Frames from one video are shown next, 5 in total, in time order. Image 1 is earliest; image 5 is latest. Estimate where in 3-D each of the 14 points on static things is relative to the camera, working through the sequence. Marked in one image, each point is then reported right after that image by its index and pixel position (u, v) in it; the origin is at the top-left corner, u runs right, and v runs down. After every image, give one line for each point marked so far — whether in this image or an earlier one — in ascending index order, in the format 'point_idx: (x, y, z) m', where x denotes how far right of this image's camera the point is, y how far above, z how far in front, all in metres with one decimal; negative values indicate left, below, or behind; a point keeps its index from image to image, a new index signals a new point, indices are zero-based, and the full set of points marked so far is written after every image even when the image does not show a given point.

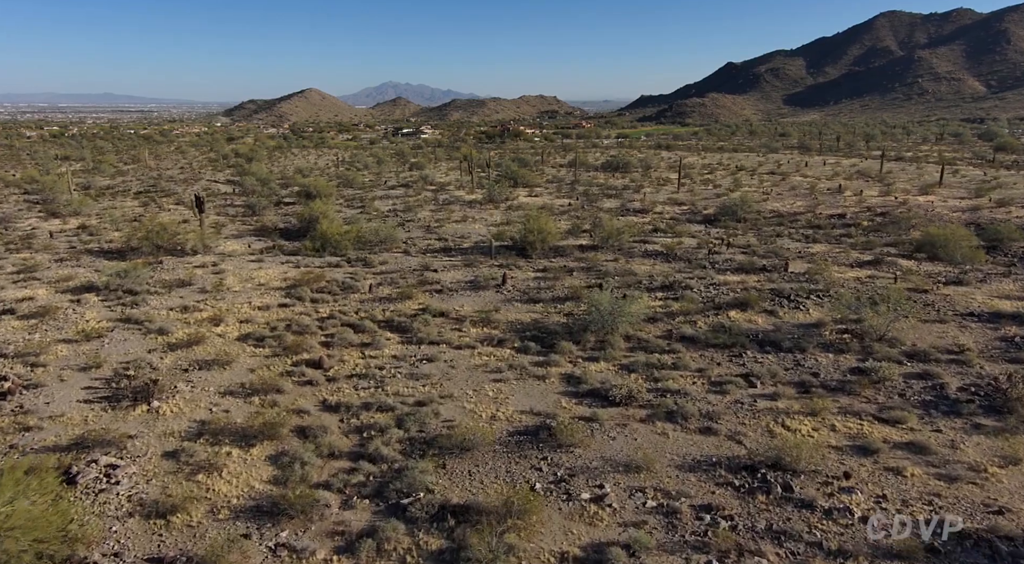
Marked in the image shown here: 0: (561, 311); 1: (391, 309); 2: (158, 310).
0: (+1.2, -0.7, +18.9) m
1: (-3.2, -0.7, +19.7) m
2: (-9.3, -0.7, +19.8) m
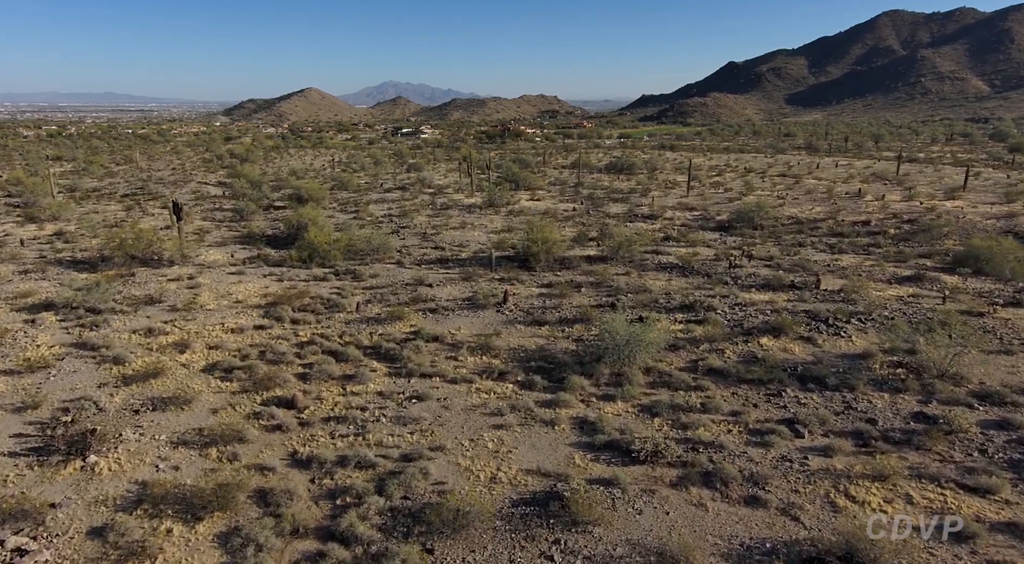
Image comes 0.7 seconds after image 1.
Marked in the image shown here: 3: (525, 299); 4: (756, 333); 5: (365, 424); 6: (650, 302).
0: (+1.3, -1.2, +16.8) m
1: (-3.1, -1.2, +17.6) m
2: (-9.3, -1.2, +17.7) m
3: (+0.4, -0.5, +19.8) m
4: (+5.1, -1.1, +15.8) m
5: (-2.4, -2.3, +12.4) m
6: (+3.4, -0.5, +18.7) m
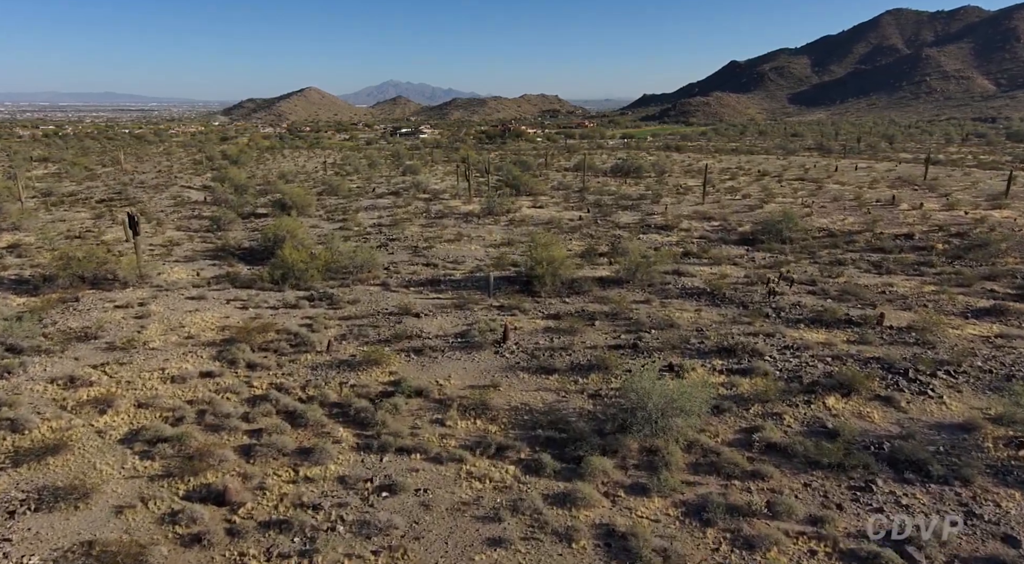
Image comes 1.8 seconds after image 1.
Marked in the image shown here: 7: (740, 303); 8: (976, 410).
0: (+1.3, -2.0, +13.6) m
1: (-3.1, -1.9, +14.4) m
2: (-9.2, -2.0, +14.5) m
3: (+0.4, -1.2, +16.6) m
4: (+5.2, -1.8, +12.6) m
5: (-2.4, -3.1, +9.2) m
6: (+3.5, -1.2, +15.5) m
7: (+5.5, -0.5, +18.1) m
8: (+7.1, -2.0, +11.5) m
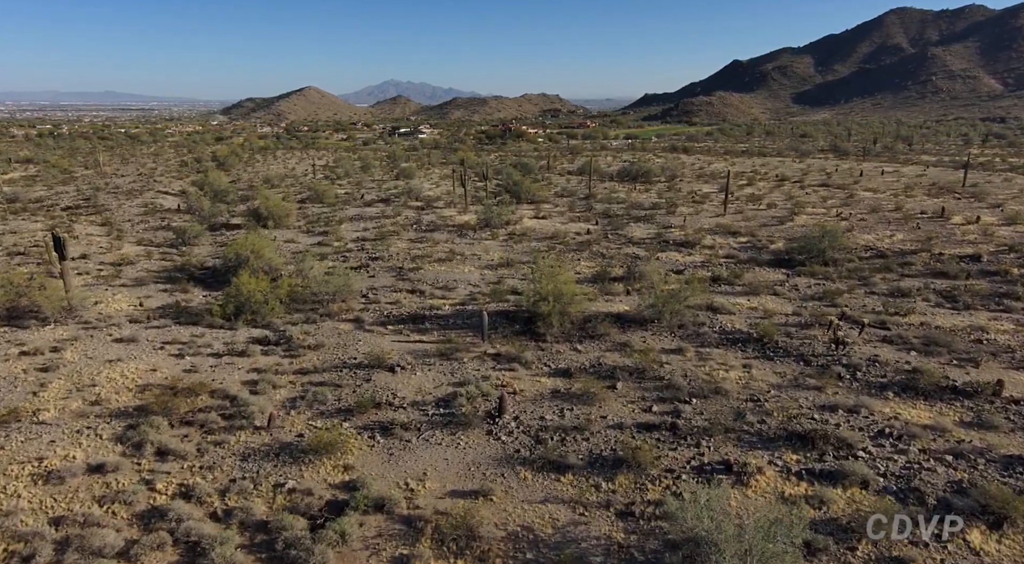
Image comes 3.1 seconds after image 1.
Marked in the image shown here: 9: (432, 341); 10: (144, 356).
0: (+1.3, -2.9, +9.7) m
1: (-3.1, -2.8, +10.5) m
2: (-9.3, -2.9, +10.6) m
3: (+0.3, -2.1, +12.7) m
4: (+5.1, -2.7, +8.7) m
5: (-2.5, -4.0, +5.3) m
6: (+3.4, -2.2, +11.6) m
7: (+5.5, -1.4, +14.3) m
8: (+7.1, -2.9, +7.7) m
9: (-1.9, -1.3, +17.3) m
10: (-8.1, -1.6, +16.5) m
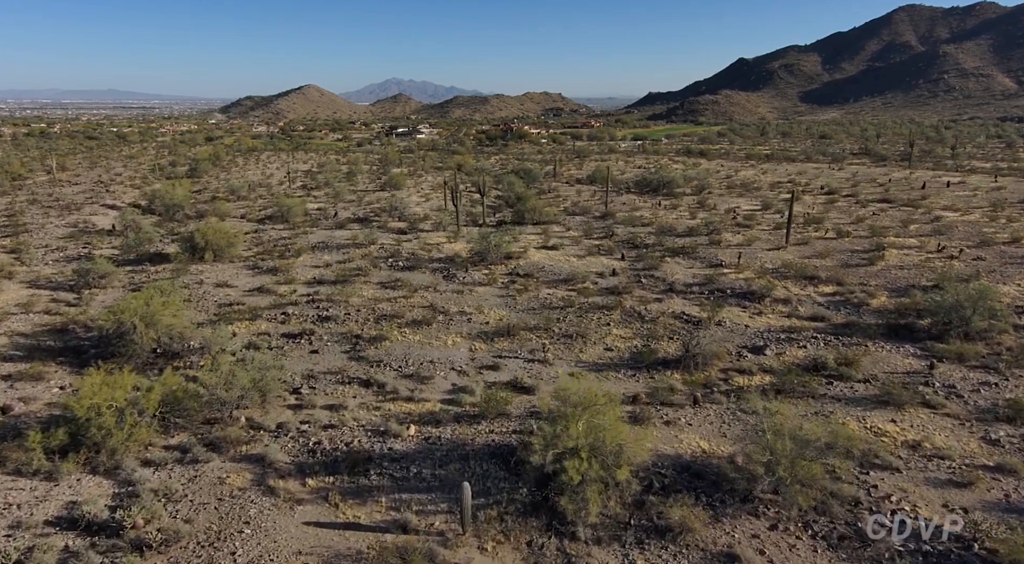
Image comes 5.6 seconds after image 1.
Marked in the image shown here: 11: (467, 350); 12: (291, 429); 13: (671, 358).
0: (+1.3, -4.7, +2.2) m
1: (-3.1, -4.7, +3.0) m
2: (-9.2, -4.7, +3.2) m
3: (+0.4, -3.9, +5.2) m
4: (+5.2, -4.6, +1.2) m
5: (-2.4, -5.8, -2.2) m
6: (+3.5, -4.0, +4.1) m
7: (+5.5, -3.2, +6.8) m
8: (+7.1, -4.7, +0.1) m
9: (-1.8, -3.1, +9.8) m
10: (-8.0, -3.4, +9.0) m
11: (-1.0, -1.5, +16.9) m
12: (-3.9, -2.5, +13.2) m
13: (+3.4, -1.5, +15.9) m
